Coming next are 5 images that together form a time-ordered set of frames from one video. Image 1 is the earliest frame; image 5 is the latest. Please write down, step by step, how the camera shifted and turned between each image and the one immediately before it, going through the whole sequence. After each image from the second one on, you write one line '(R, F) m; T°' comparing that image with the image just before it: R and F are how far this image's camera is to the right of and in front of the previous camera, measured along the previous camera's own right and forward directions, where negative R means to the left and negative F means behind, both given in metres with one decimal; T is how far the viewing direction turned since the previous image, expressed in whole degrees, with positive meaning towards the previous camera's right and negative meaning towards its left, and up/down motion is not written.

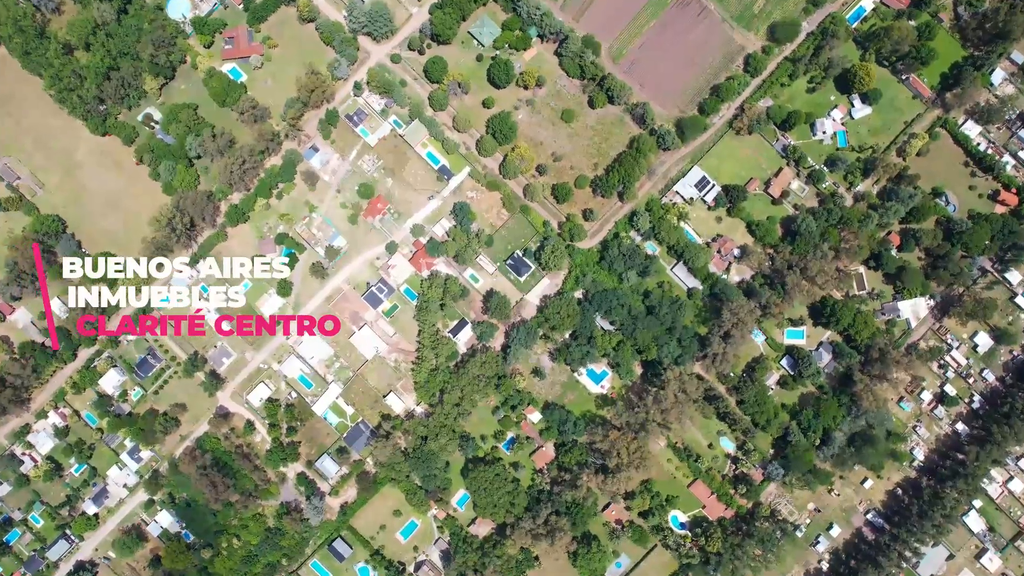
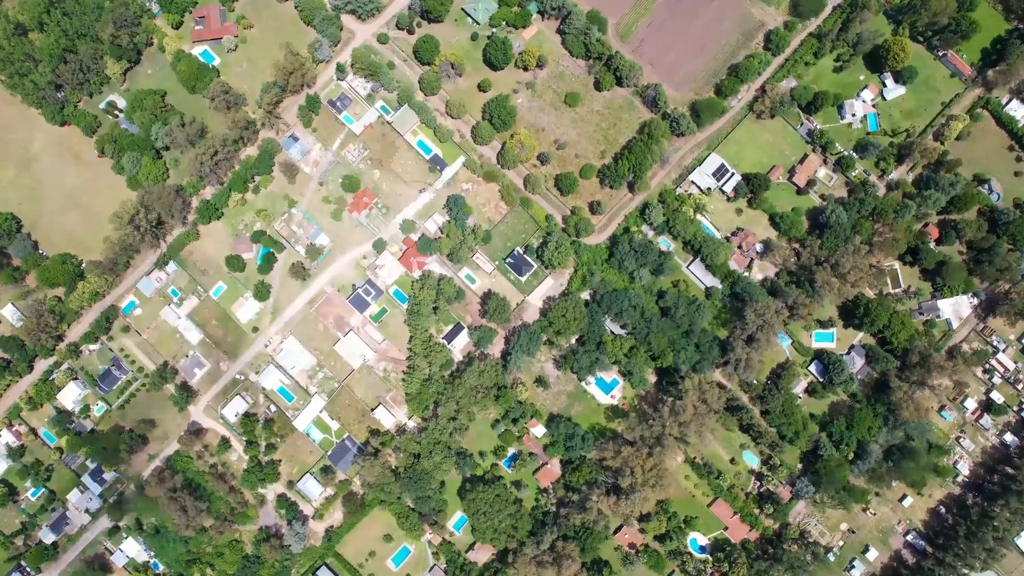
(-0.1, +5.7) m; 0°
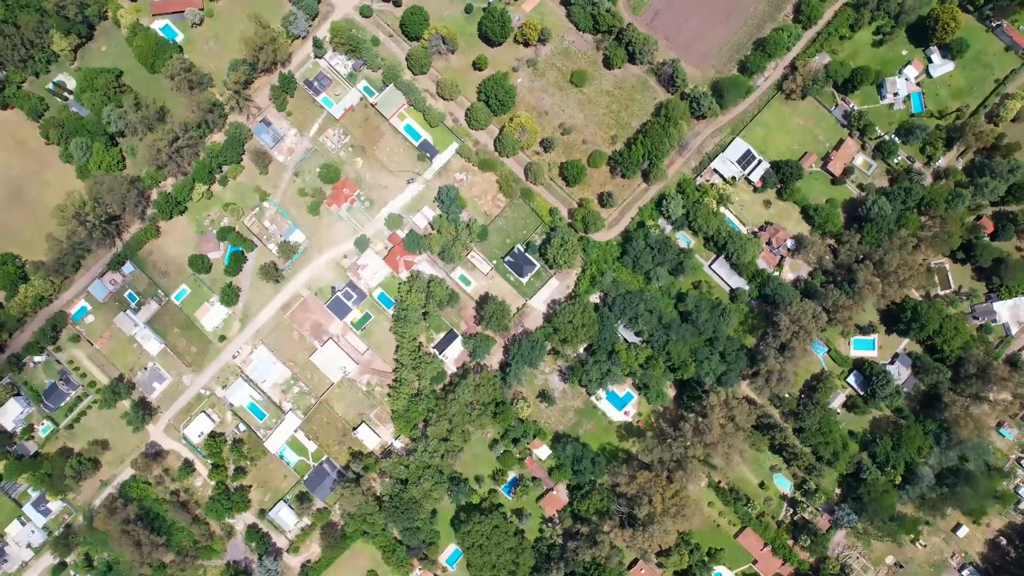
(-0.1, +6.5) m; 0°
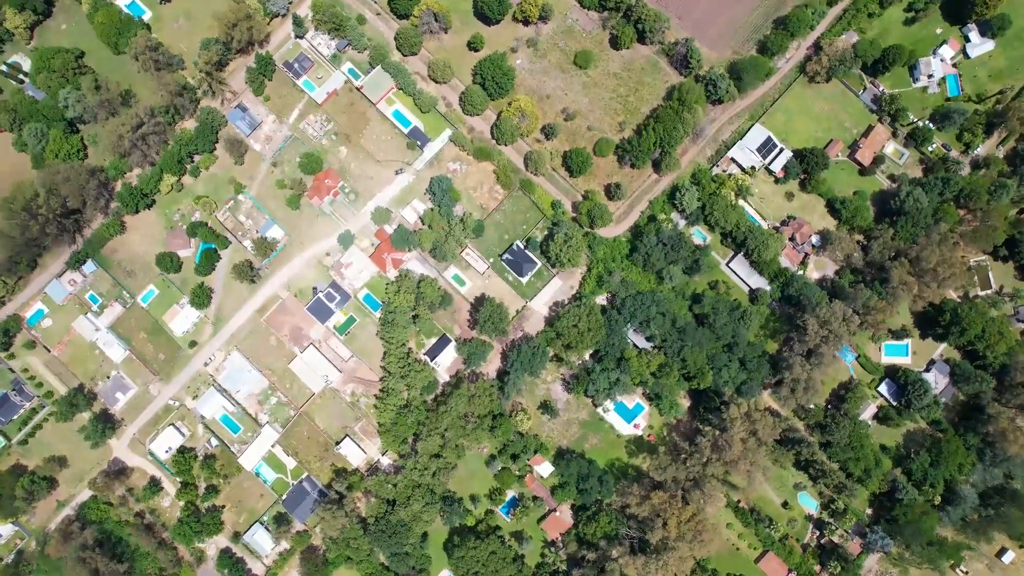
(0.0, +4.5) m; 0°
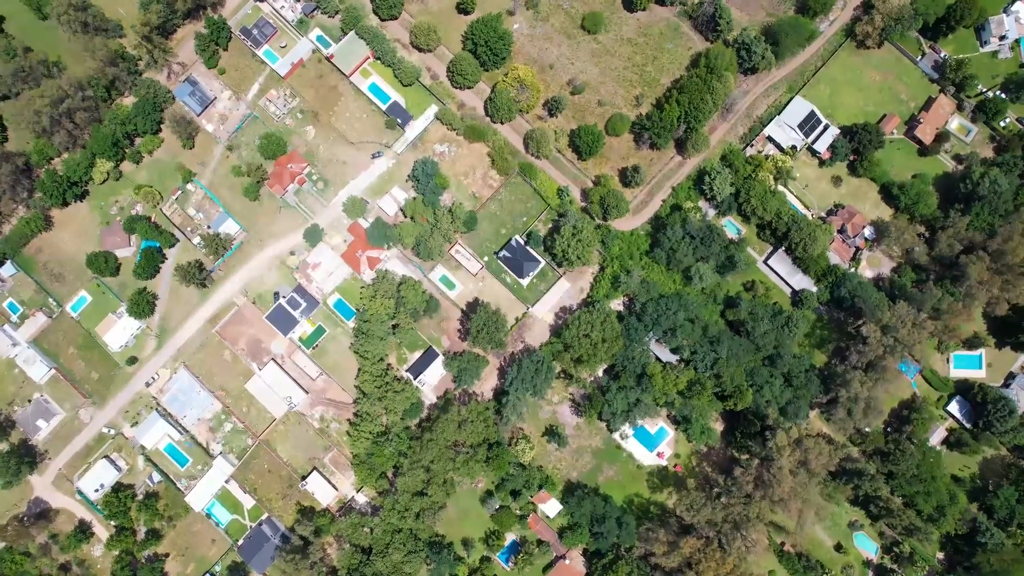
(0.0, +7.3) m; 0°
